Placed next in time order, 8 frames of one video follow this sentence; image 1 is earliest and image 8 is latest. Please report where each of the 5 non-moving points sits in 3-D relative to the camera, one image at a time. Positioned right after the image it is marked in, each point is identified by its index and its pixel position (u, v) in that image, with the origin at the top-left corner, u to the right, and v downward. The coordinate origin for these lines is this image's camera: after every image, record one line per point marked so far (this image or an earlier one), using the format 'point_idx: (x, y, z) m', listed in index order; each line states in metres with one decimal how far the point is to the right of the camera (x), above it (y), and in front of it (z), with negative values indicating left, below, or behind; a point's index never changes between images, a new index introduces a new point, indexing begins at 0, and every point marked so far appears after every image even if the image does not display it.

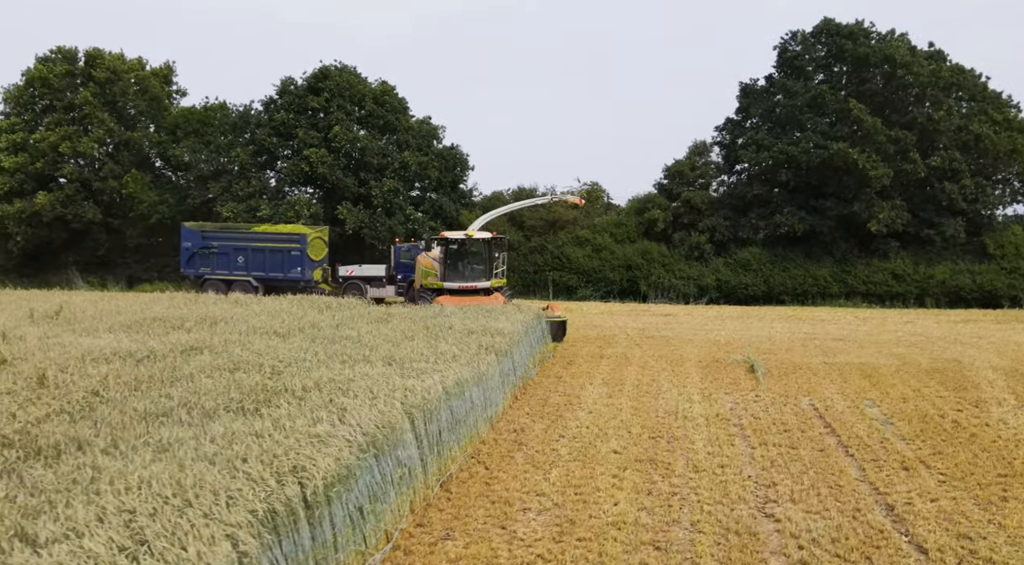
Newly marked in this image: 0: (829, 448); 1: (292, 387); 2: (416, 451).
0: (+2.3, -1.2, +5.2) m
1: (-1.2, -0.6, +4.1) m
2: (-0.5, -0.9, +3.8) m
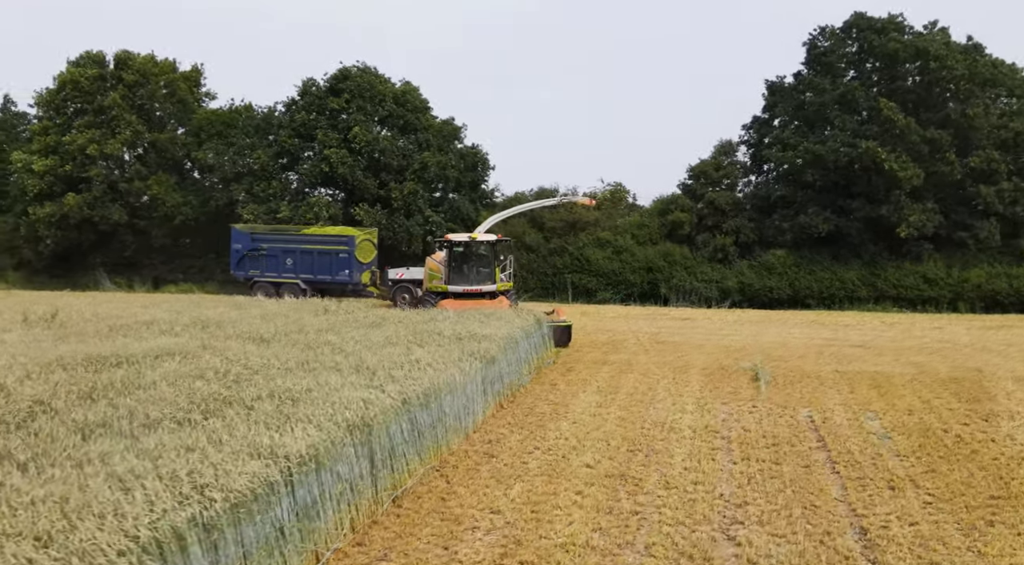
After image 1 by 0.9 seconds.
0: (+2.1, -1.3, +5.0) m
1: (-1.5, -0.6, +4.0) m
2: (-0.7, -0.9, +3.6) m
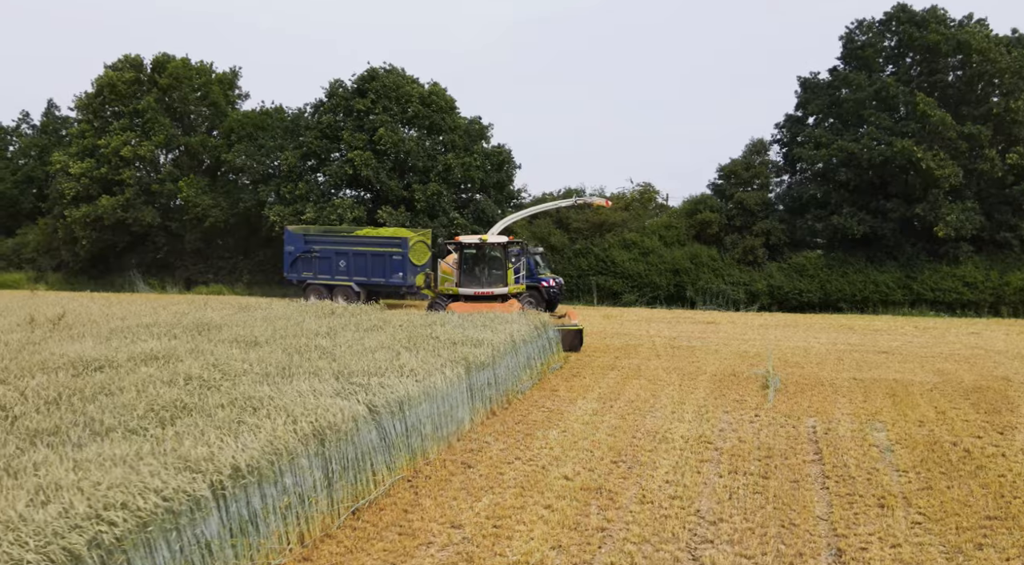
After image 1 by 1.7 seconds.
0: (+1.9, -1.3, +4.8) m
1: (-1.7, -0.6, +4.0) m
2: (-0.9, -1.0, +3.6) m
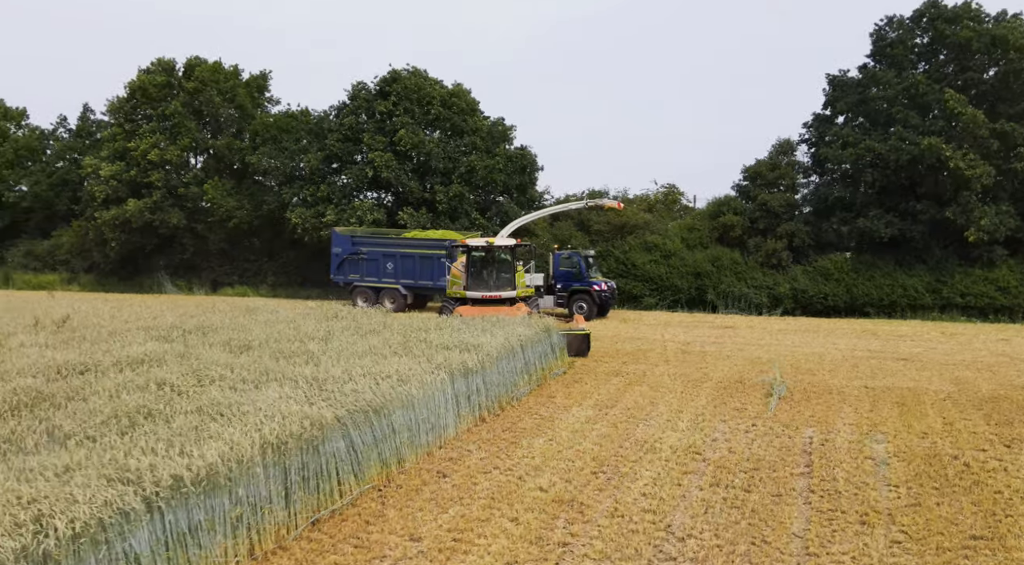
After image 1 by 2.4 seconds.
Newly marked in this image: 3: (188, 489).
0: (+1.7, -1.4, +4.6) m
1: (-1.9, -0.7, +3.9) m
2: (-1.2, -1.0, +3.5) m
3: (-1.3, -0.9, +3.0) m
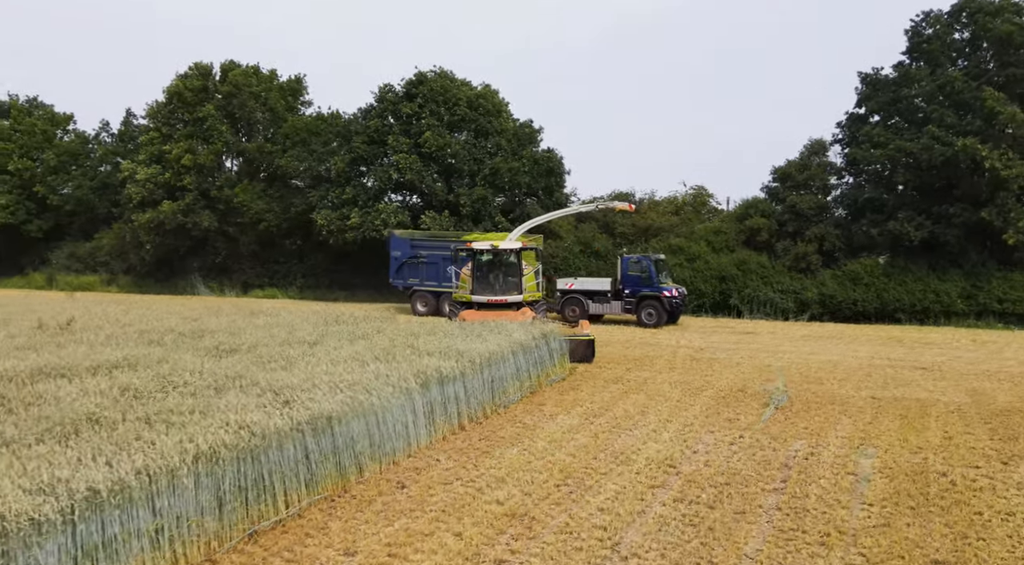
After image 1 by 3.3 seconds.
0: (+1.5, -1.4, +4.5) m
1: (-2.2, -0.7, +4.0) m
2: (-1.5, -1.1, +3.5) m
3: (-1.7, -0.9, +3.0) m
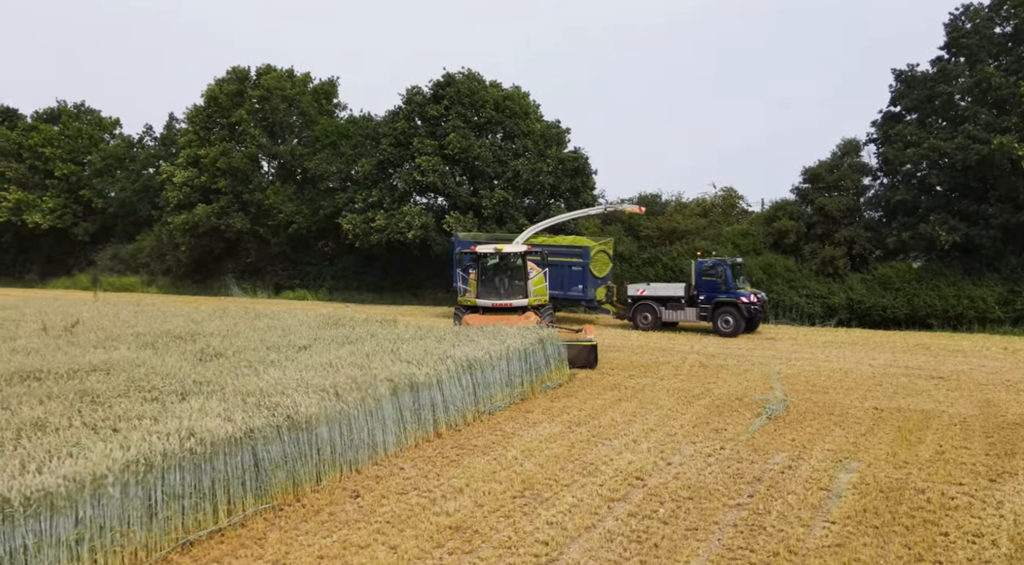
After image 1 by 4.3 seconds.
0: (+1.2, -1.5, +4.4) m
1: (-2.5, -0.8, +4.1) m
2: (-1.8, -1.1, +3.6) m
3: (-2.1, -1.0, +3.0) m
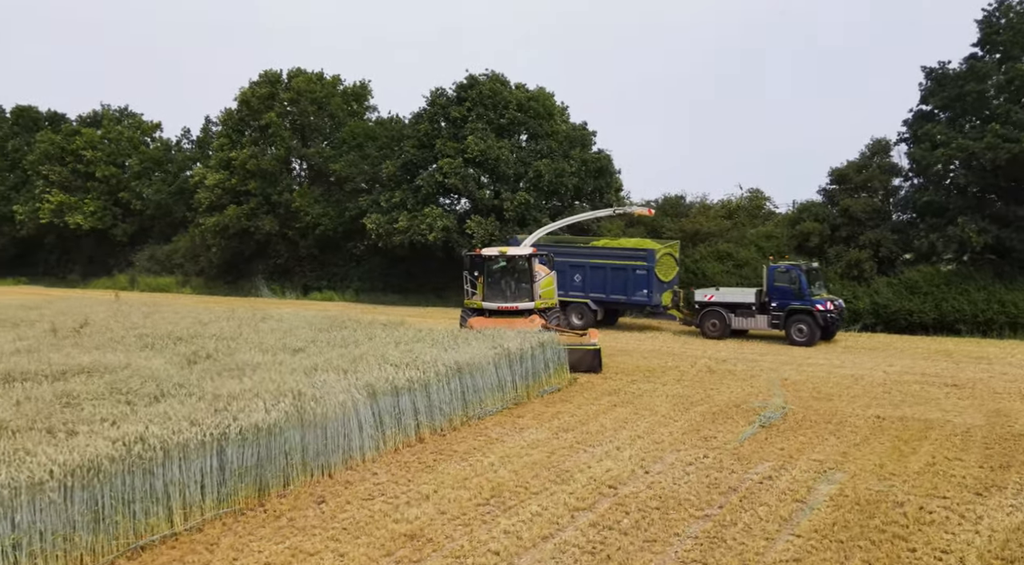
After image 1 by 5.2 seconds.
0: (+0.9, -1.5, +4.3) m
1: (-2.8, -0.8, +4.2) m
2: (-2.1, -1.2, +3.7) m
3: (-2.4, -1.0, +3.1) m
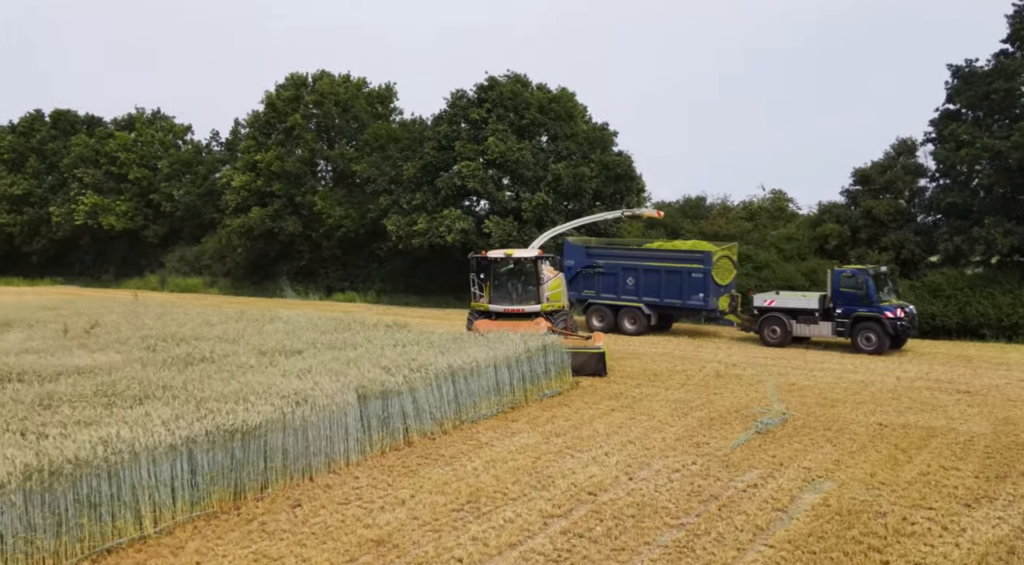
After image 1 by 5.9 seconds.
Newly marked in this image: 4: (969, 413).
0: (+0.7, -1.6, +4.3) m
1: (-3.0, -0.9, +4.3) m
2: (-2.3, -1.2, +3.8) m
3: (-2.6, -1.0, +3.2) m
4: (+5.8, -1.7, +9.3) m
